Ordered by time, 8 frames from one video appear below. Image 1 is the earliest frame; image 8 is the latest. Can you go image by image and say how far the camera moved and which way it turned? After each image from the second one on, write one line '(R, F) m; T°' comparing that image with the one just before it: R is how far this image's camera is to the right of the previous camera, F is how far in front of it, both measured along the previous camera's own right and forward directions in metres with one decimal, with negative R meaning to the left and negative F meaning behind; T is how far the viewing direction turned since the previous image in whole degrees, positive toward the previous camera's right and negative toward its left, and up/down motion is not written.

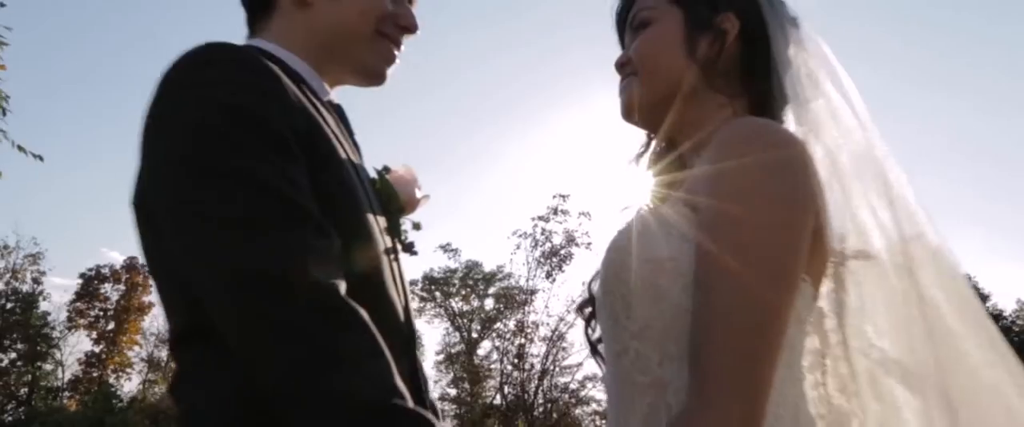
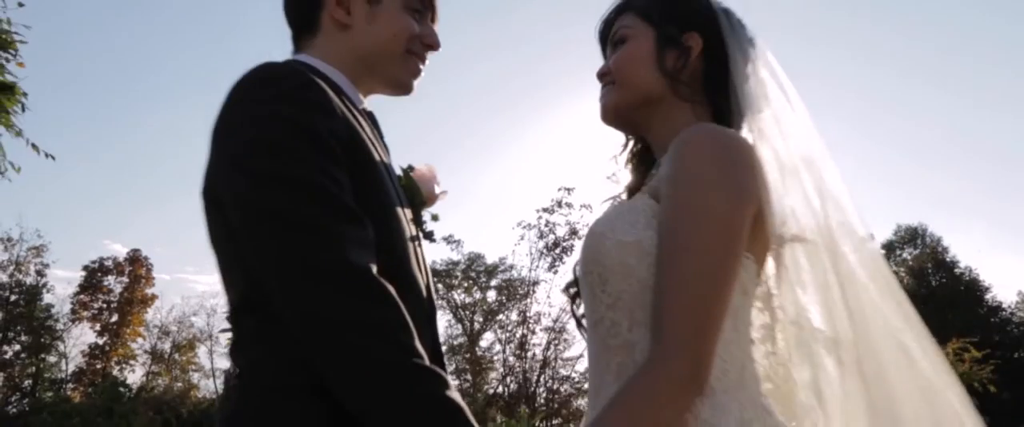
(0.0, -0.2) m; 0°
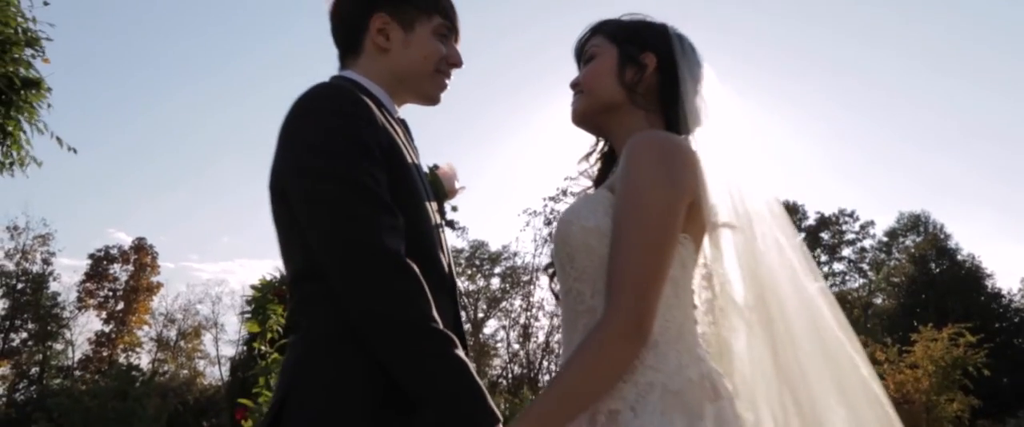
(0.0, -0.3) m; 0°
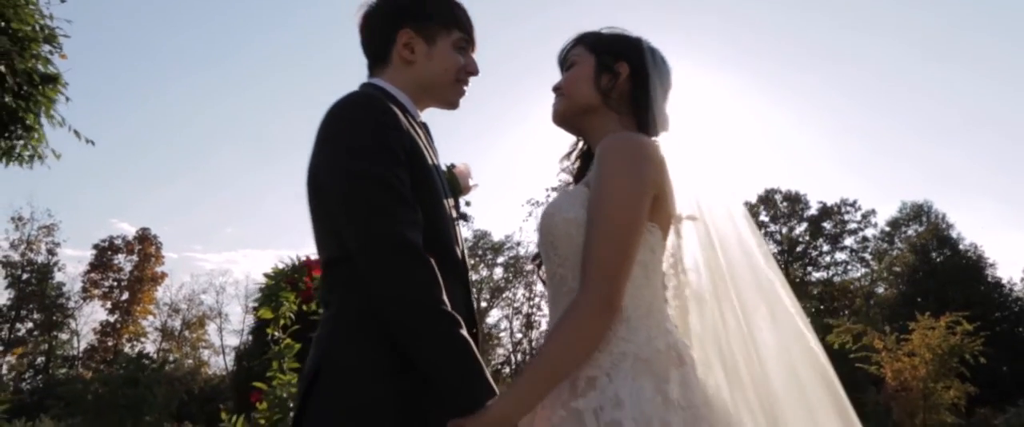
(0.0, -0.2) m; 0°
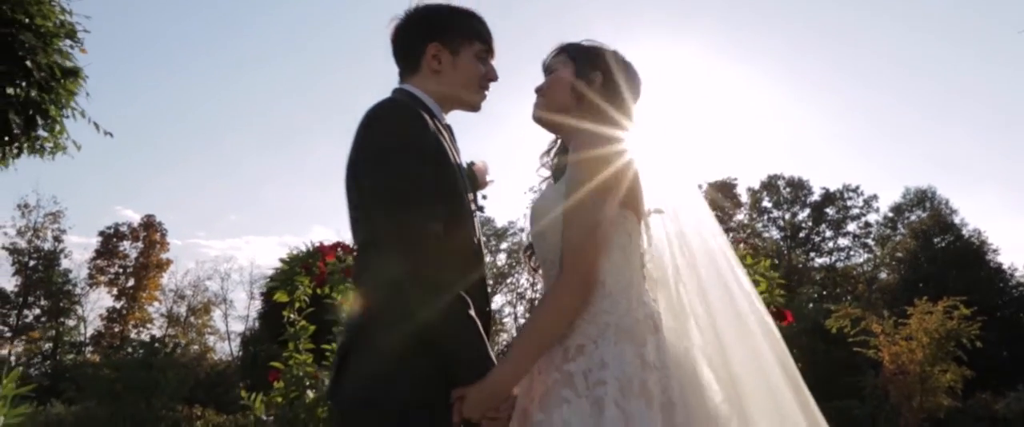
(0.0, -0.3) m; 0°
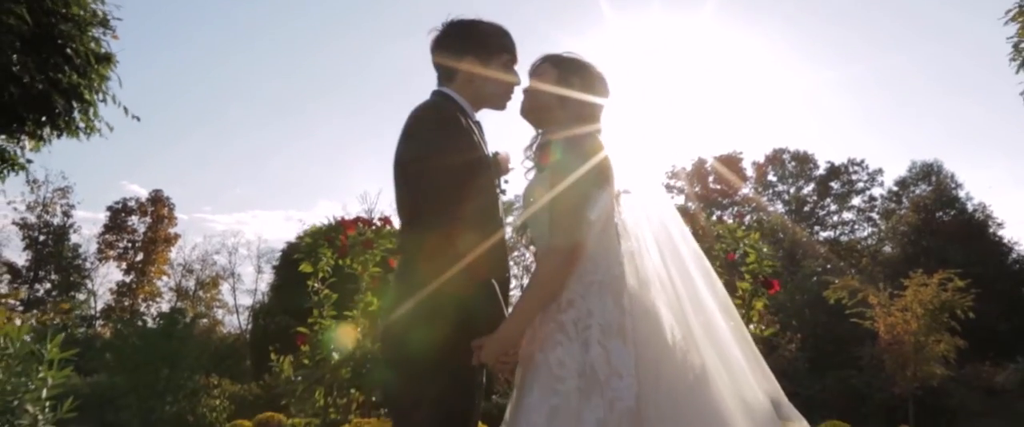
(0.0, -0.5) m; 0°
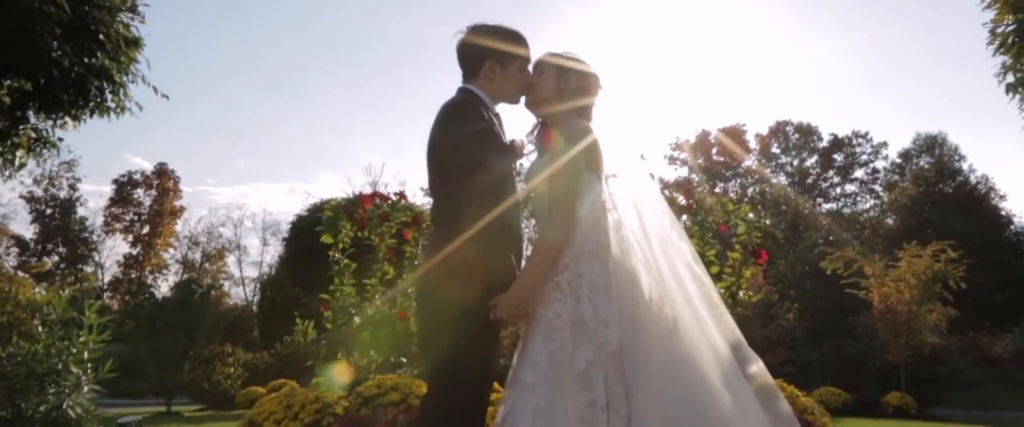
(0.0, -0.5) m; 0°
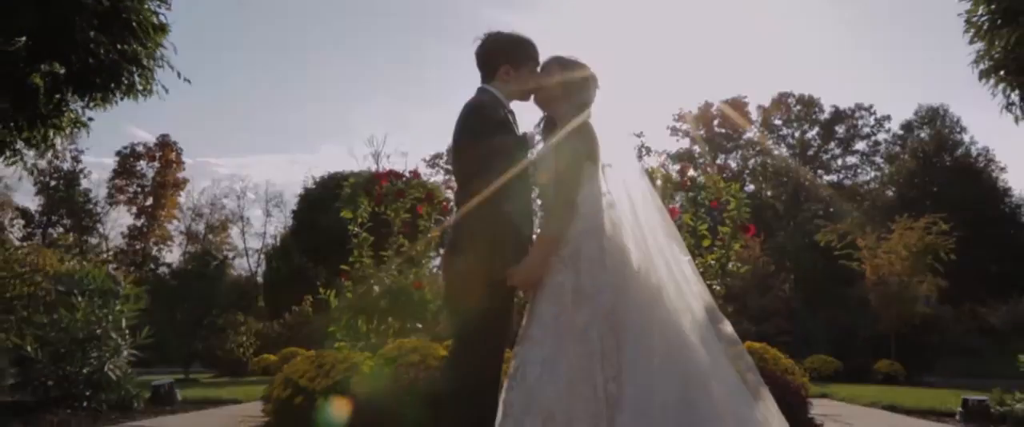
(0.0, -0.5) m; 0°
